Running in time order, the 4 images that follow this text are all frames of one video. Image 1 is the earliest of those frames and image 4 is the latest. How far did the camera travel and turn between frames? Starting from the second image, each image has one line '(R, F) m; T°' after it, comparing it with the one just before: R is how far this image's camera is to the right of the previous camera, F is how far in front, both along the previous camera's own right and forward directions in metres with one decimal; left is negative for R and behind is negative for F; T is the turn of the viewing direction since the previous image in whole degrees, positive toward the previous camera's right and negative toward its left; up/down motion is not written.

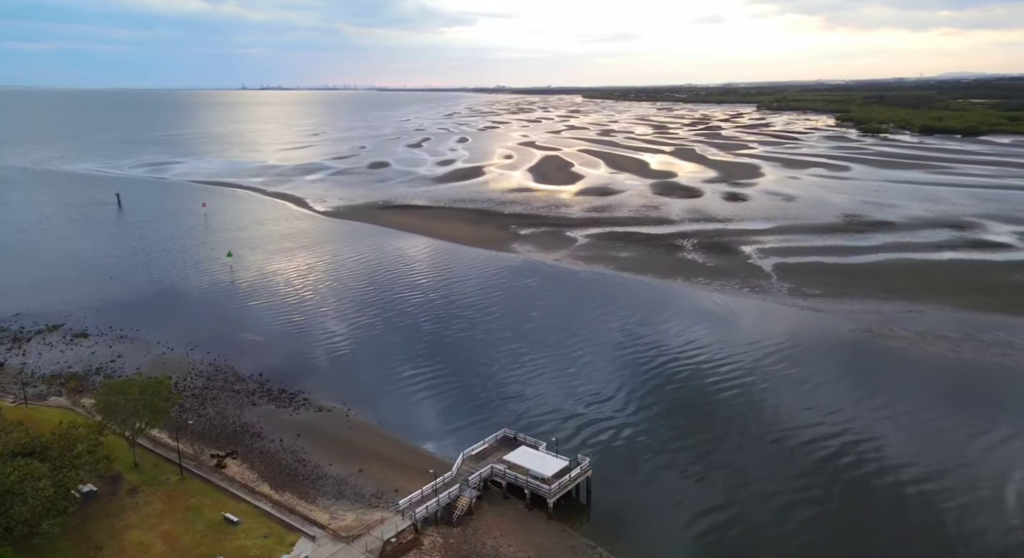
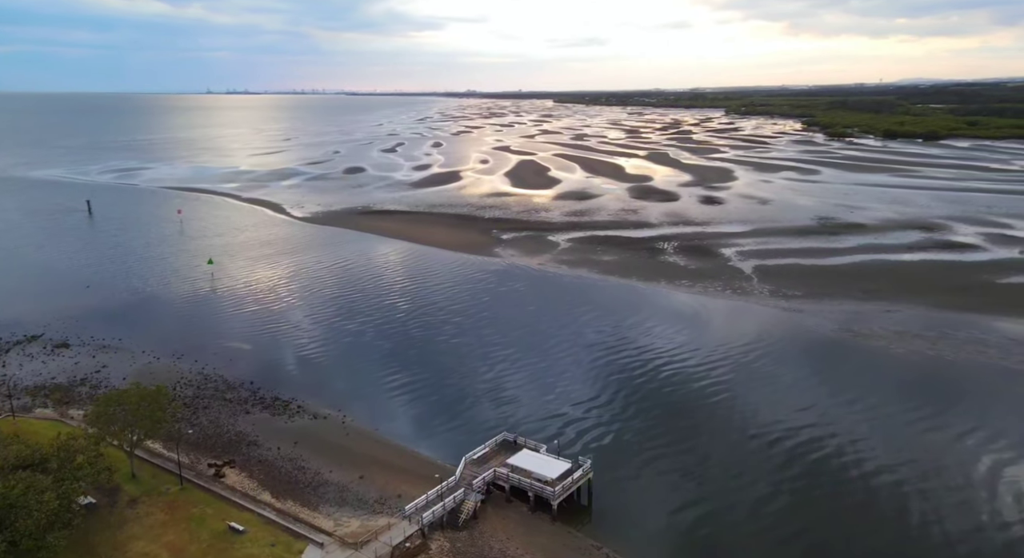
(-0.6, -0.1) m; +2°
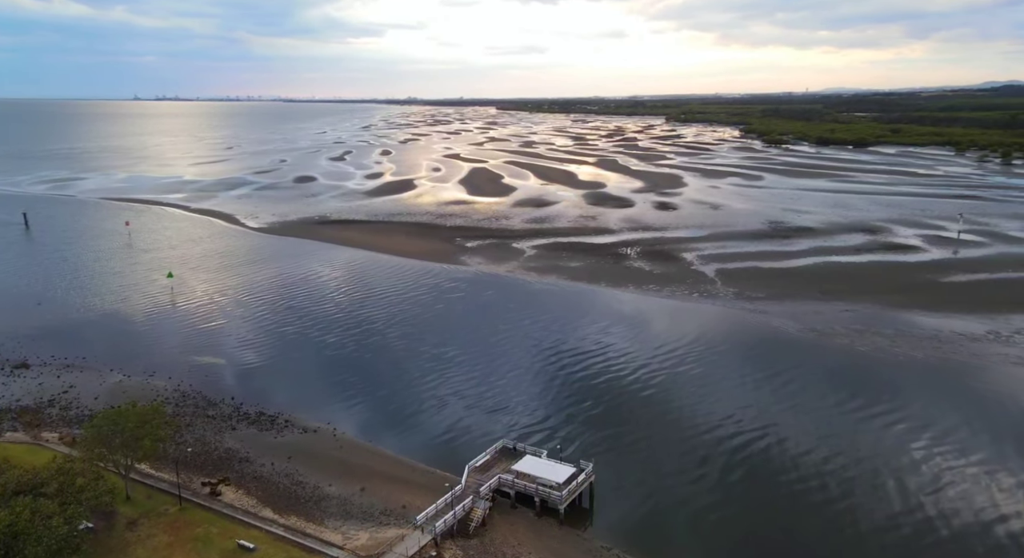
(-1.2, -0.2) m; +5°
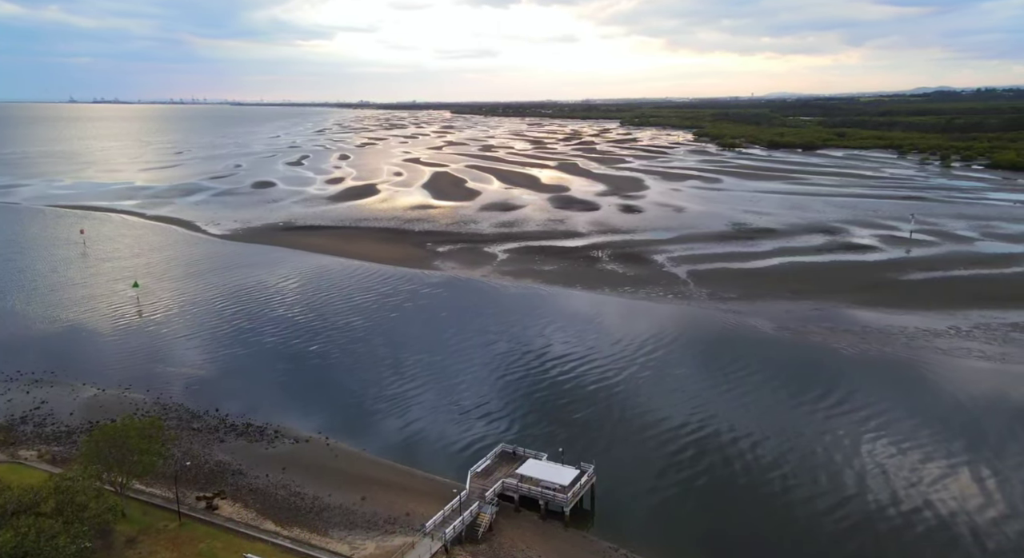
(-1.0, -0.1) m; +4°
